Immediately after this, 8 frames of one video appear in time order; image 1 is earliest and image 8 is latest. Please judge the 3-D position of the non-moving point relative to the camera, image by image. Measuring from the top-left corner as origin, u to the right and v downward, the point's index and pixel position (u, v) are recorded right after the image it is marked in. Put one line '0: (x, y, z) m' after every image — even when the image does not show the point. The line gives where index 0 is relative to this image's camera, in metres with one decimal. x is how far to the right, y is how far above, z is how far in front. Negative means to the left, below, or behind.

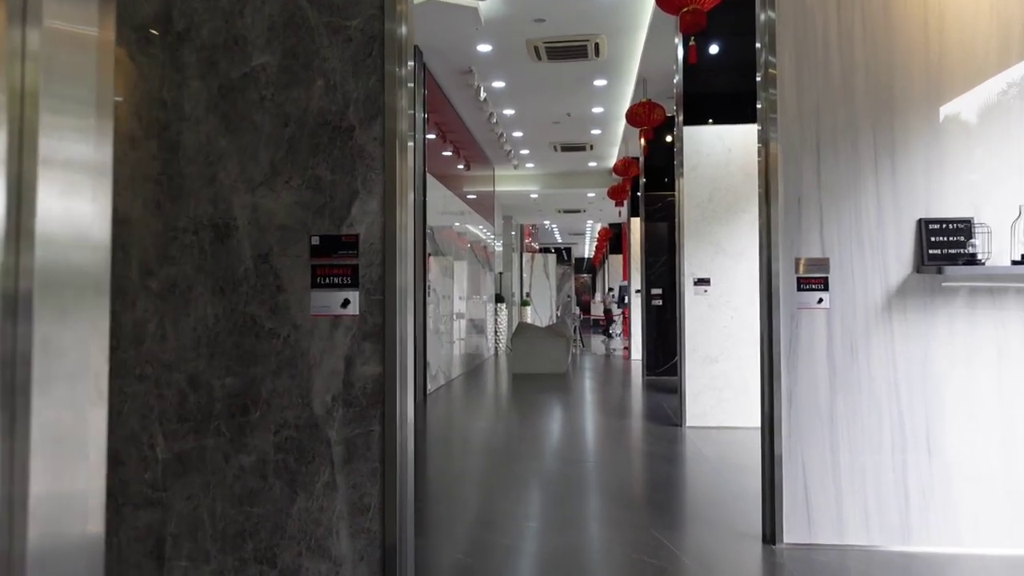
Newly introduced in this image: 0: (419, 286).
0: (-1.0, 0.0, +7.8) m
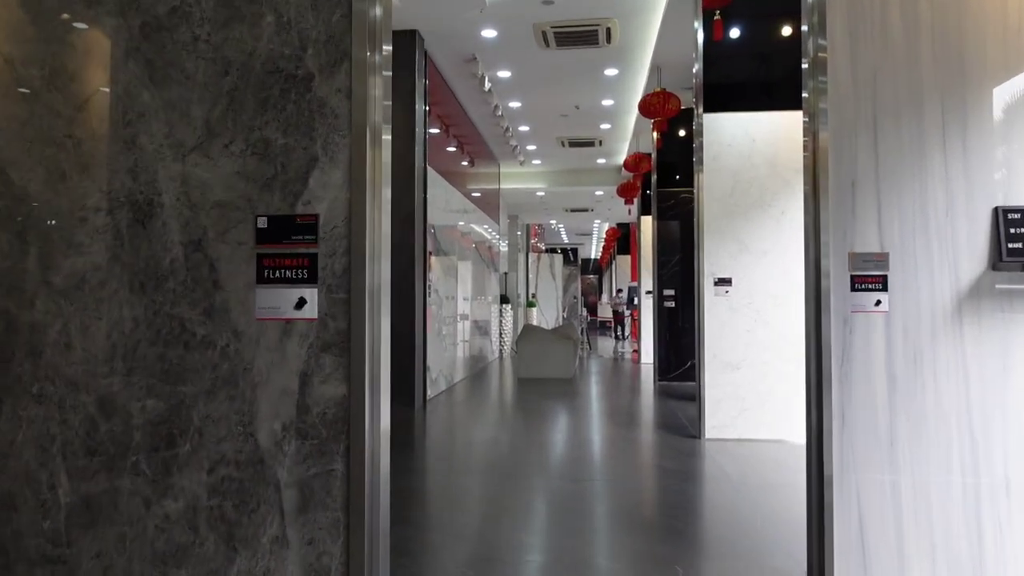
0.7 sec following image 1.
0: (-0.9, 0.0, +7.3) m
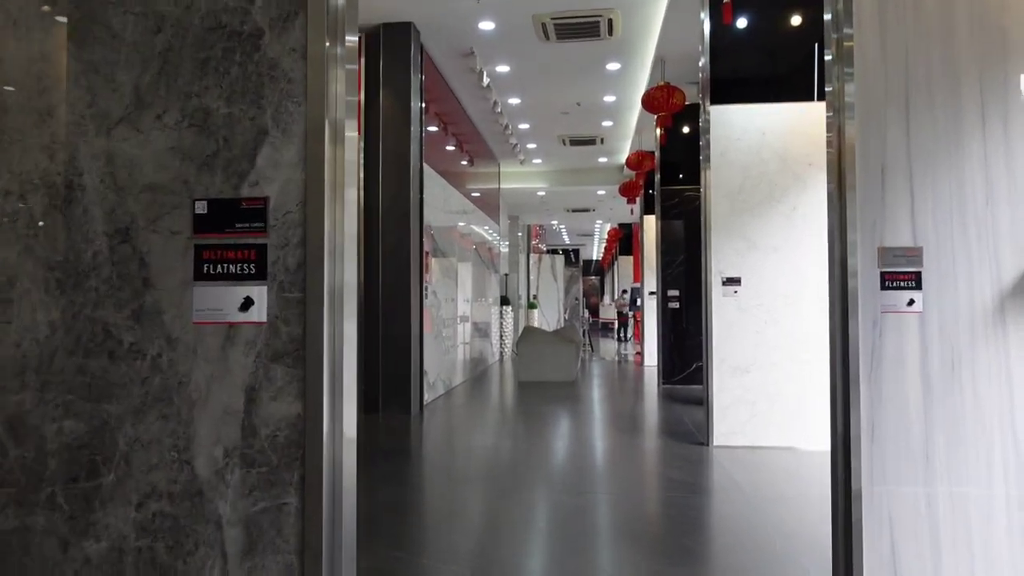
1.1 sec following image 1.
0: (-0.9, 0.0, +7.1) m
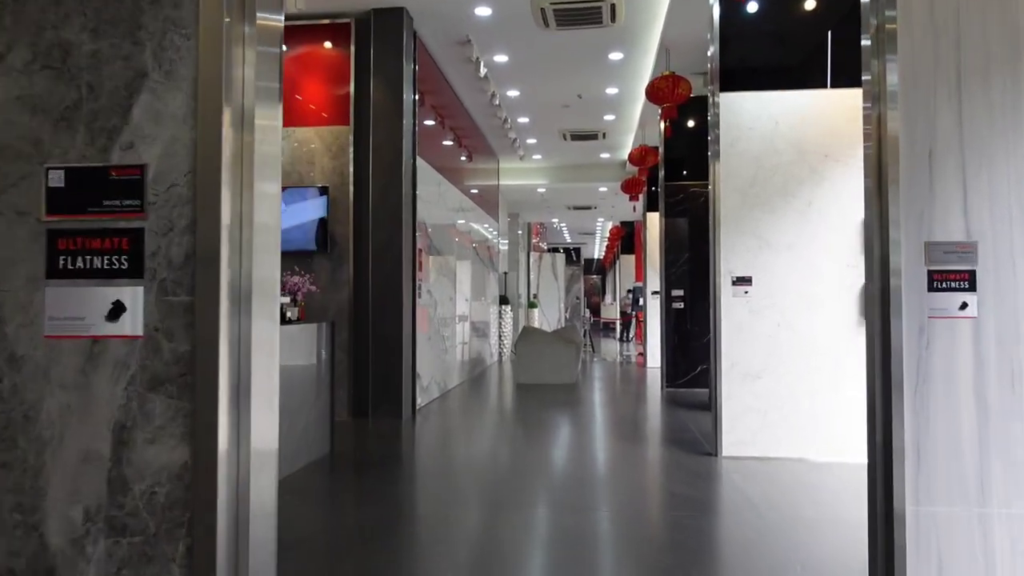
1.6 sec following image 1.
0: (-0.9, 0.0, +6.7) m
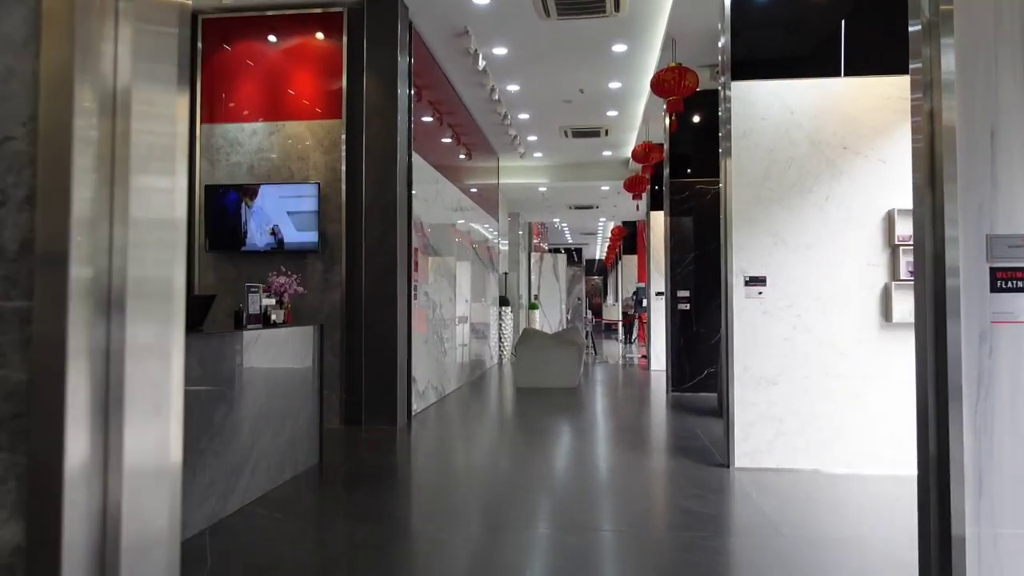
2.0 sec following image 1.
0: (-0.9, 0.0, +6.5) m
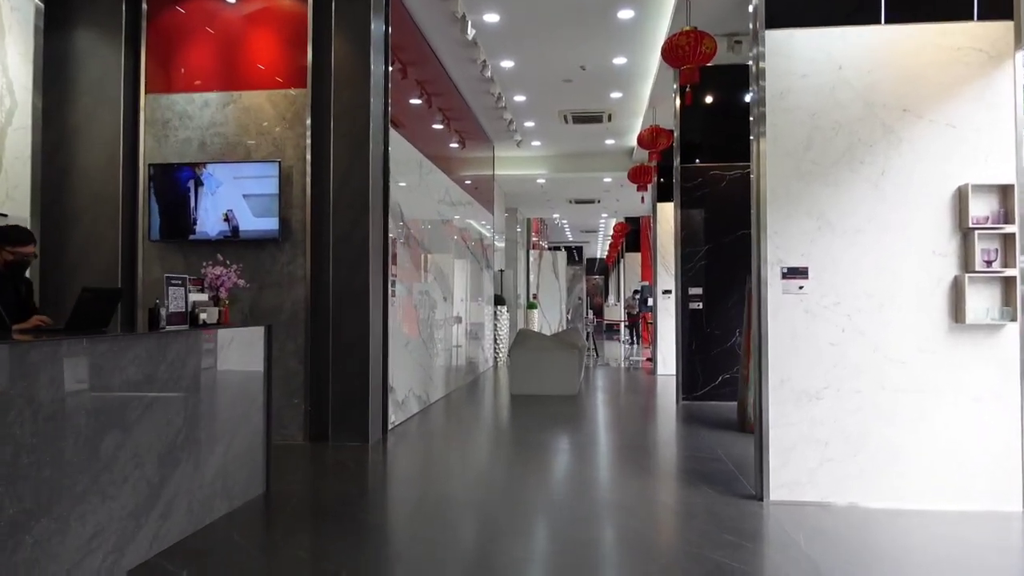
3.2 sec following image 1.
0: (-1.0, +0.1, +5.6) m
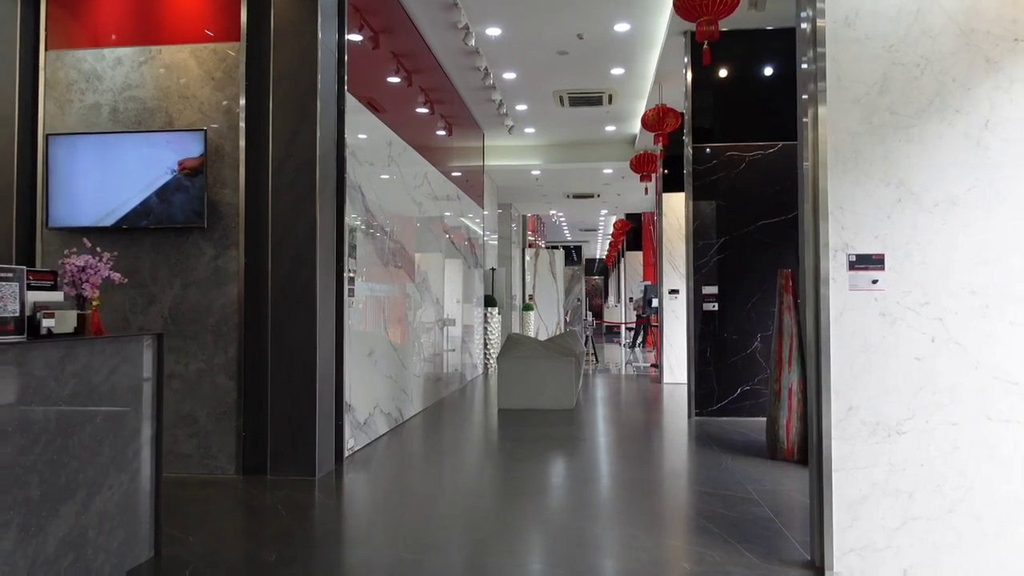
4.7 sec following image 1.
0: (-1.1, +0.1, +4.6) m
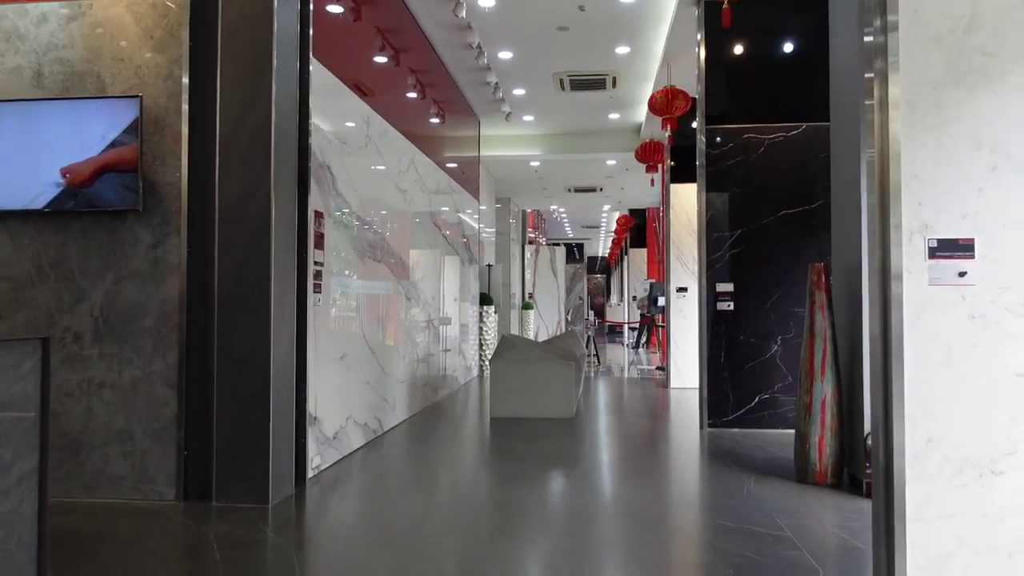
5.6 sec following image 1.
0: (-1.2, +0.1, +4.0) m
